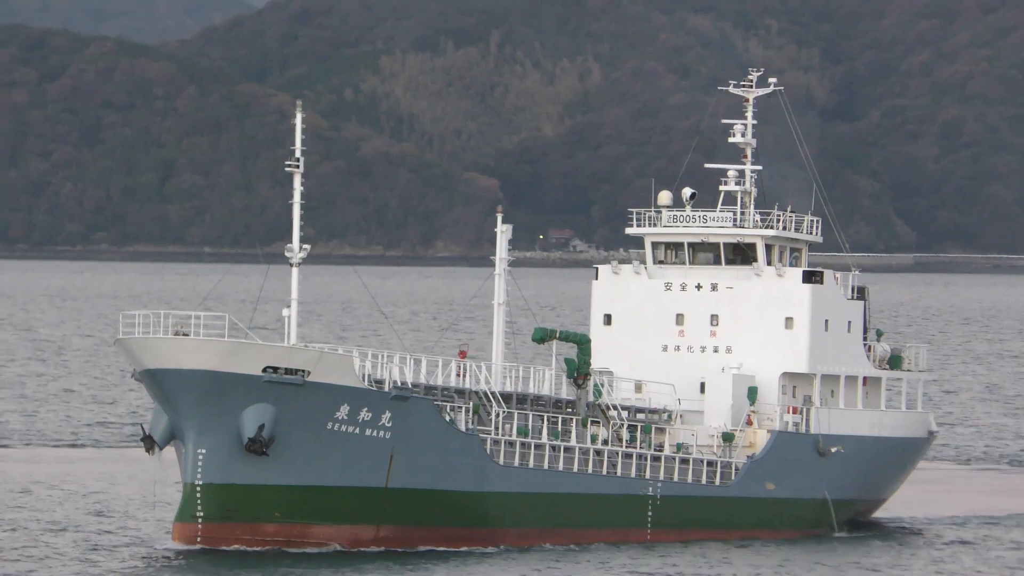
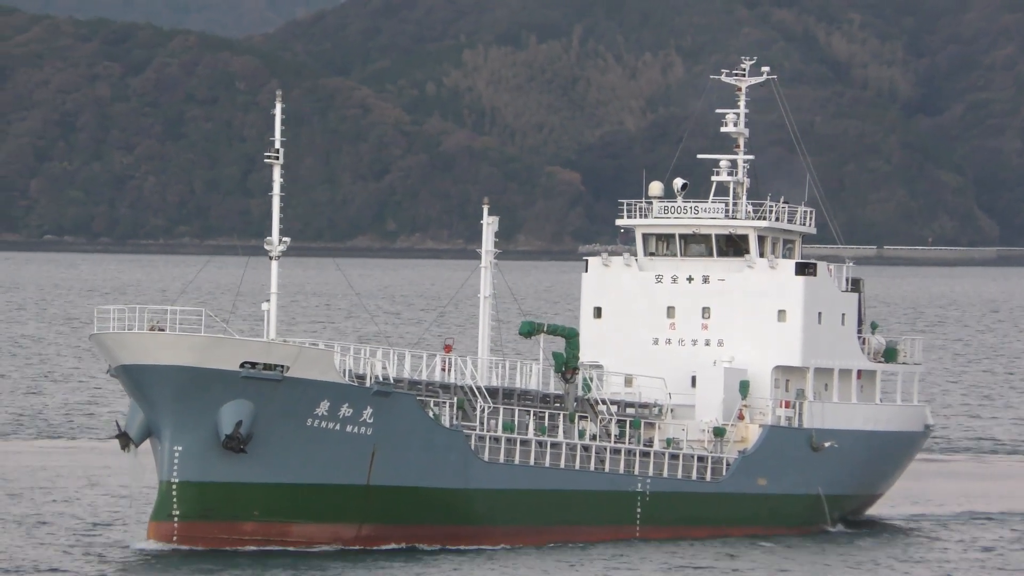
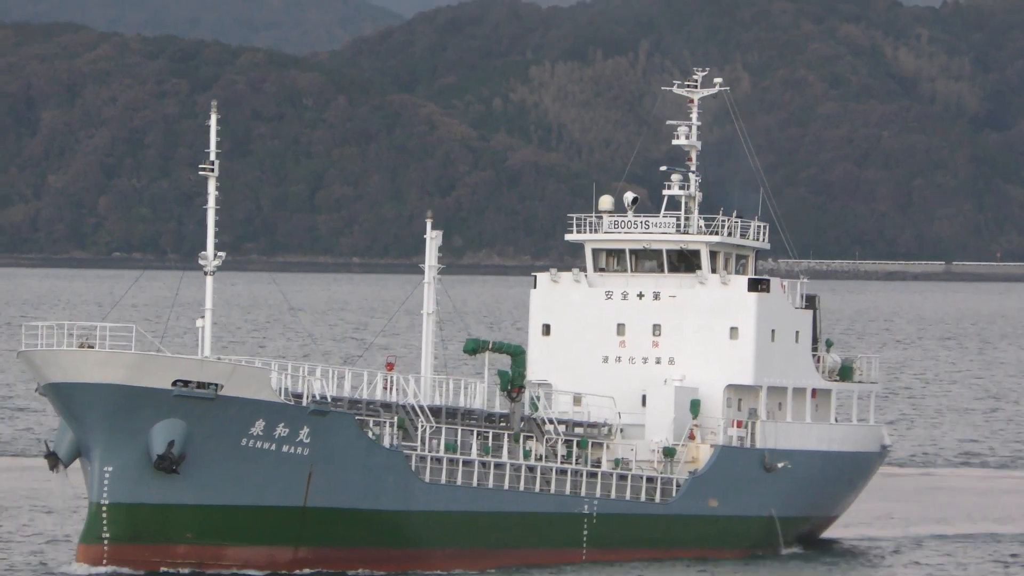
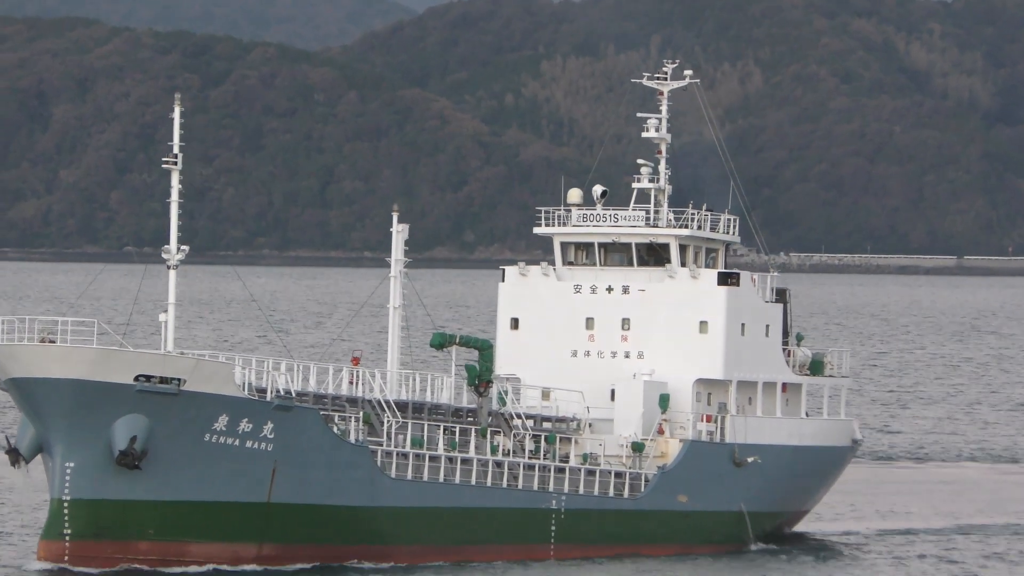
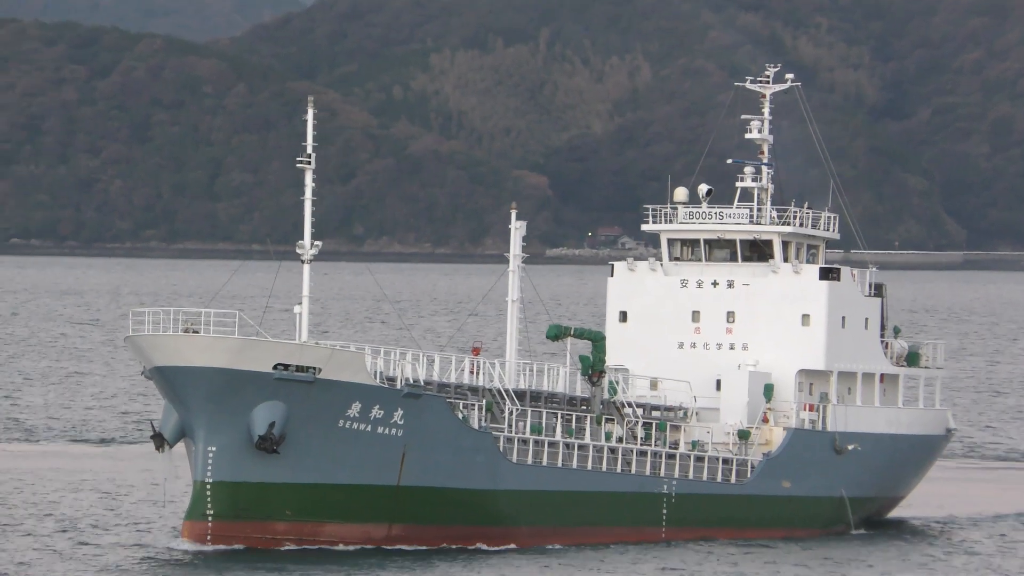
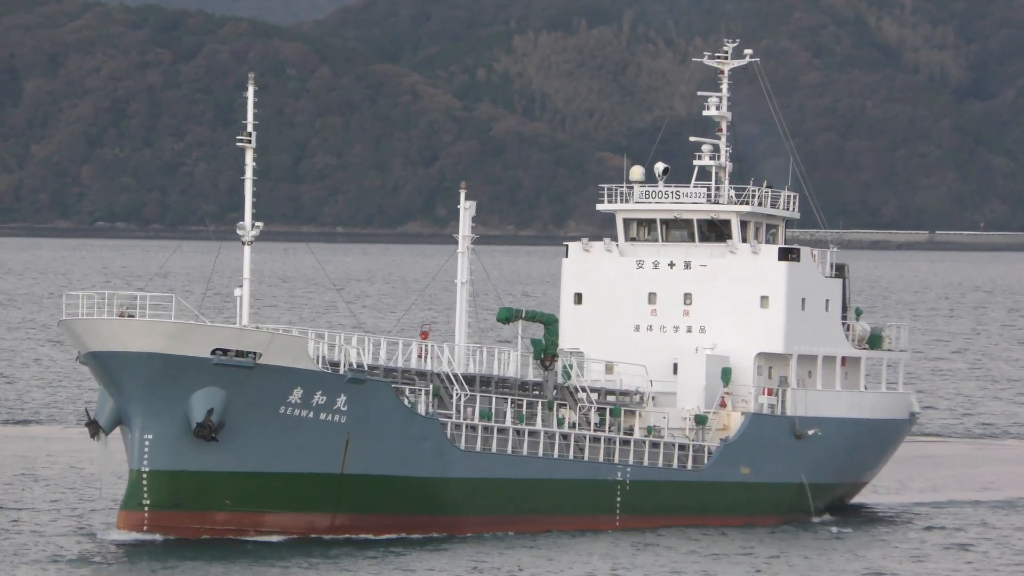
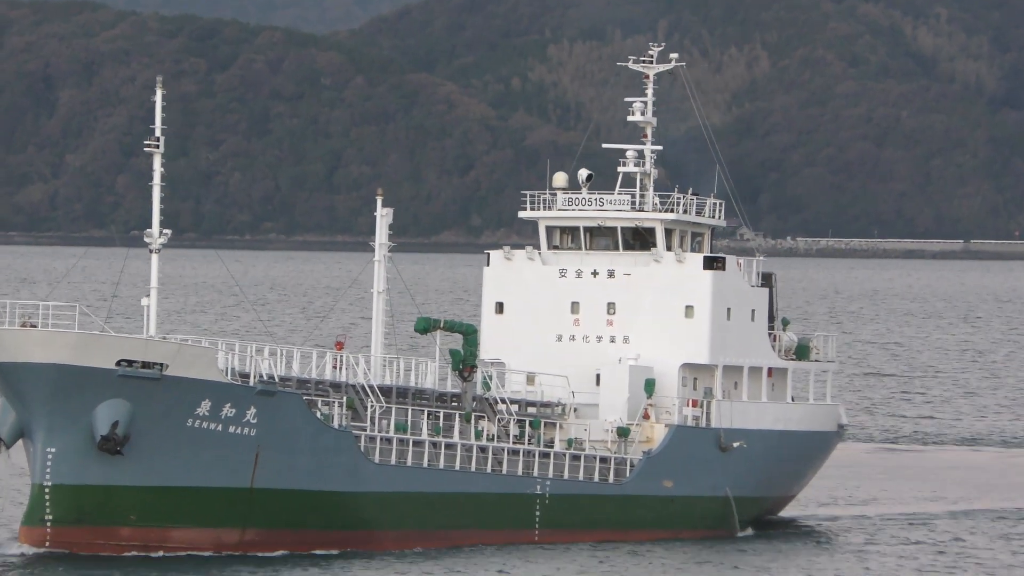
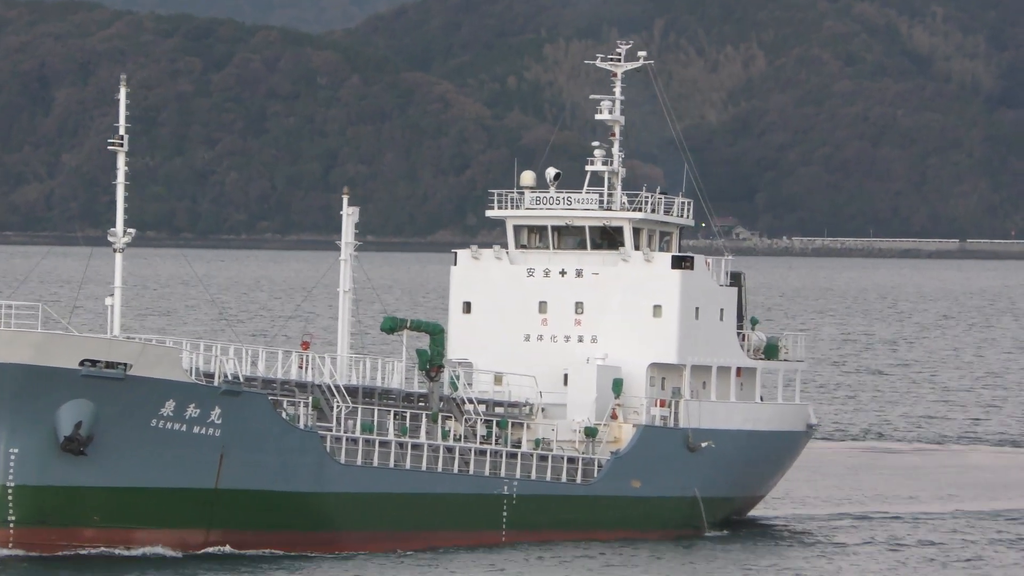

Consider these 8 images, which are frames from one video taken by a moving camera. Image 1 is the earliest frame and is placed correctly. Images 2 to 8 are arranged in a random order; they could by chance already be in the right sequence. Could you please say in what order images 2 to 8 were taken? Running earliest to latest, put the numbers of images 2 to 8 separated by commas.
5, 2, 6, 3, 4, 7, 8
